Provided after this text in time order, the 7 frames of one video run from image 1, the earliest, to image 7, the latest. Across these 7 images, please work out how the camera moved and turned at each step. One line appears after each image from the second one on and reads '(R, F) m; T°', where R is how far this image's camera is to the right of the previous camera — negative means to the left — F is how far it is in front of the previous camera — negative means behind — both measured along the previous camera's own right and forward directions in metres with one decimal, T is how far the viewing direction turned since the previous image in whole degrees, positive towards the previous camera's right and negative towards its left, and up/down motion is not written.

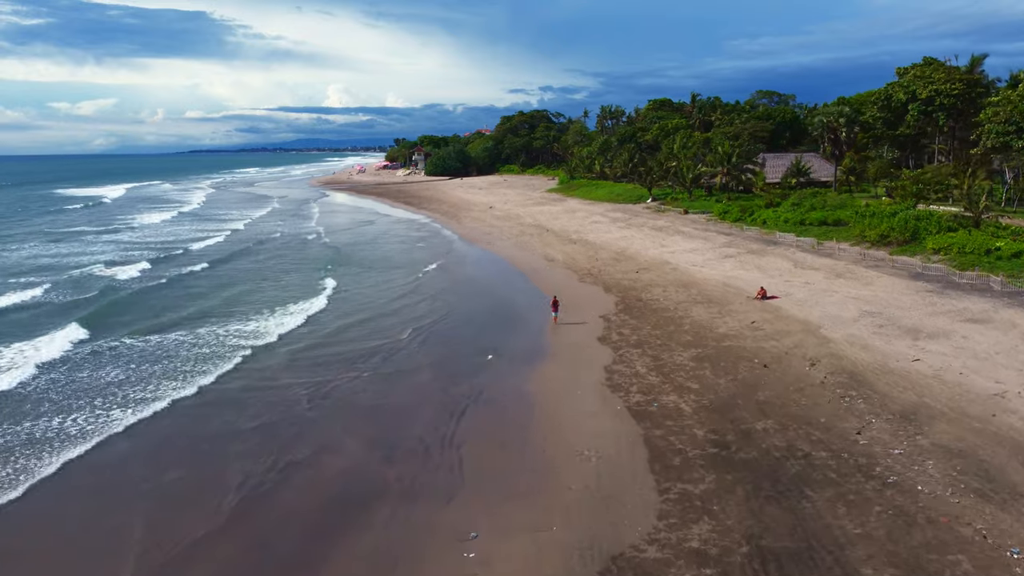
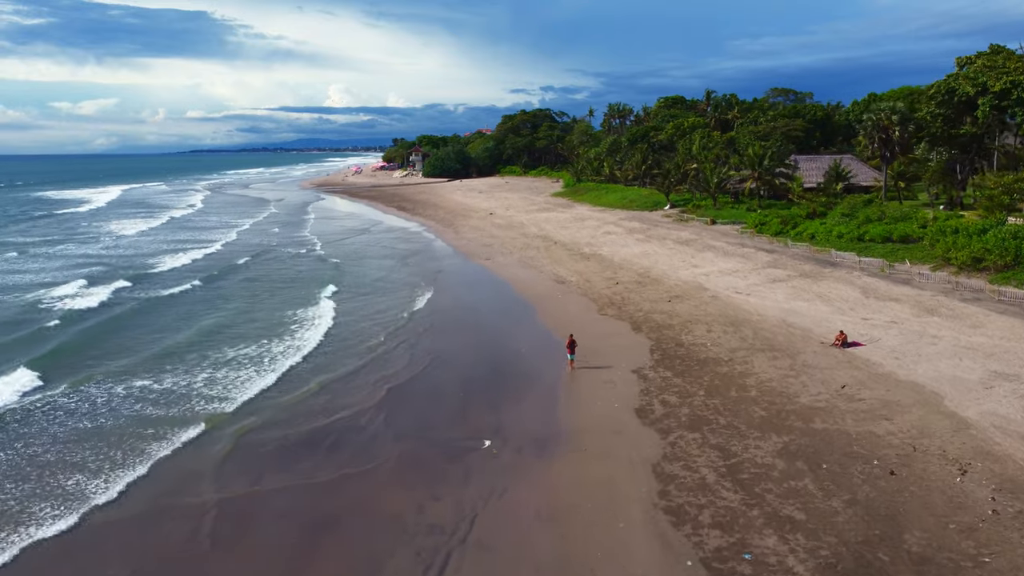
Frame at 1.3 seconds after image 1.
(-0.1, +5.0) m; 0°
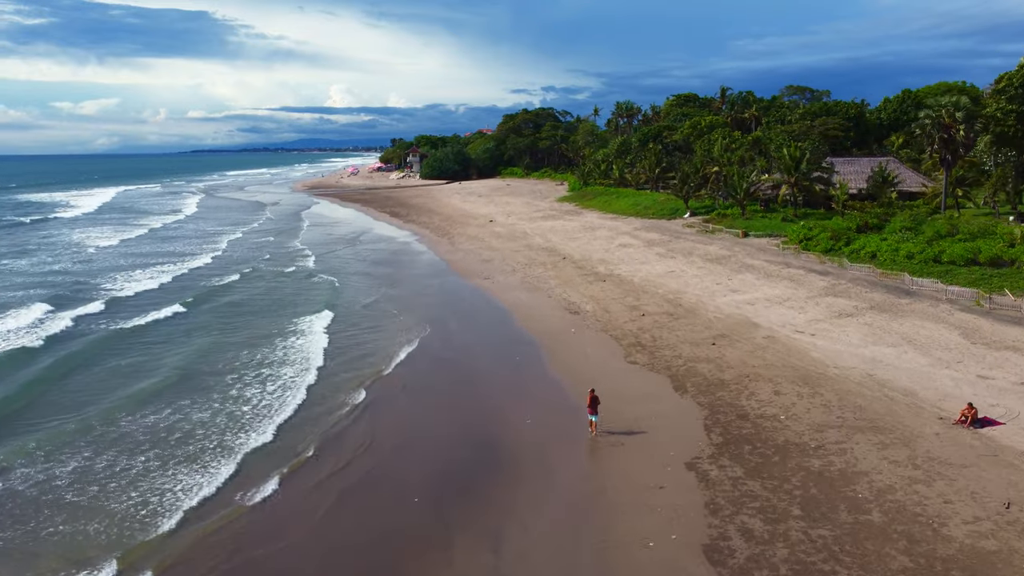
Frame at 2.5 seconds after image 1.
(-0.1, +4.6) m; 0°
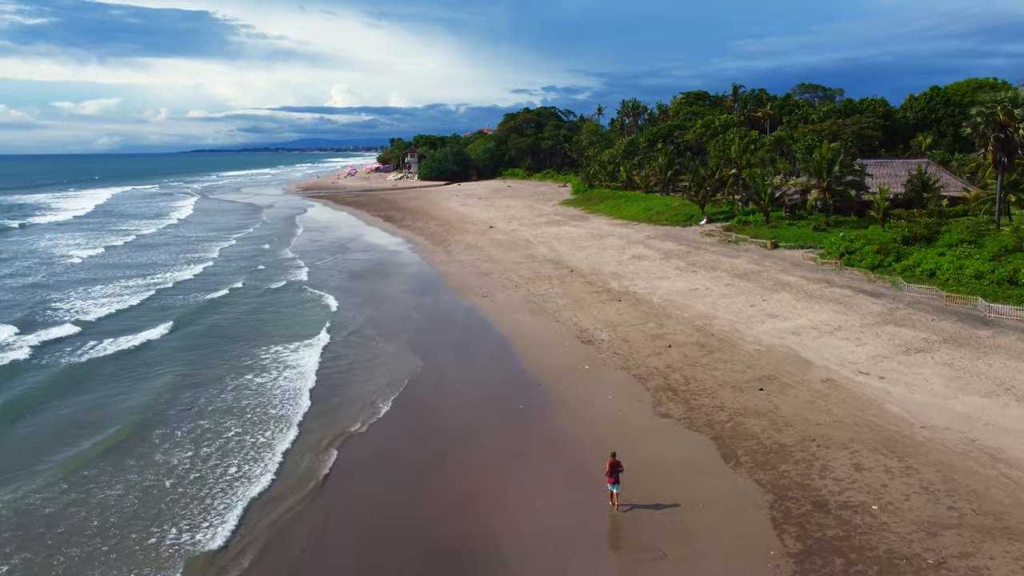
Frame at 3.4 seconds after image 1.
(0.0, +3.2) m; 0°
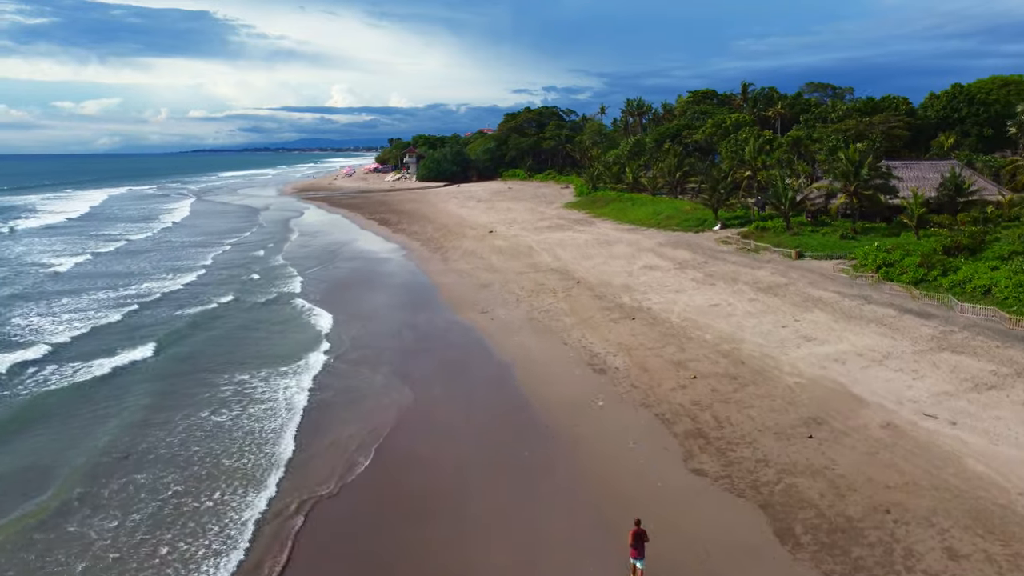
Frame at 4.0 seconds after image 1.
(0.0, +2.3) m; 0°
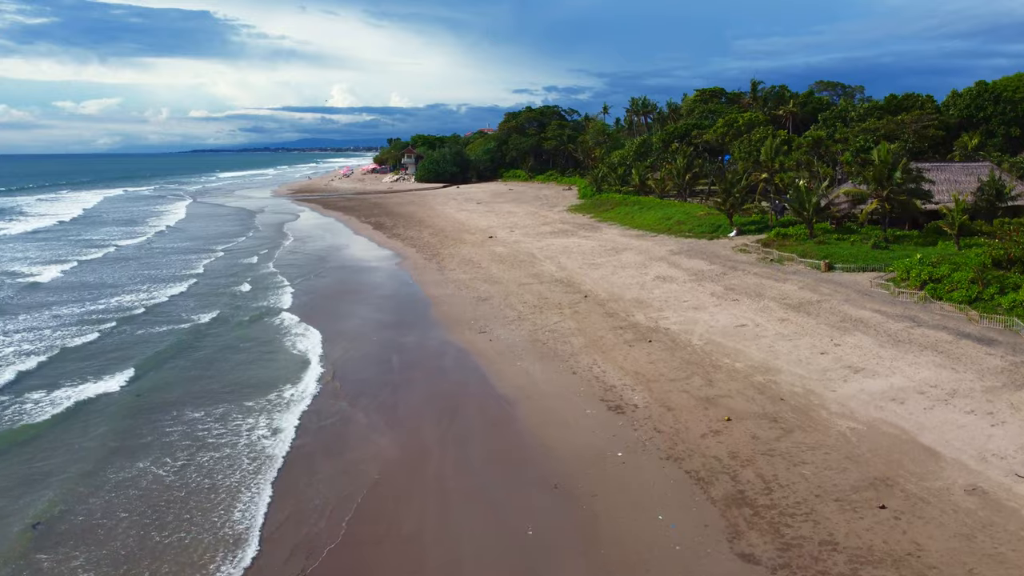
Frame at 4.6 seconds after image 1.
(0.0, +2.3) m; 0°
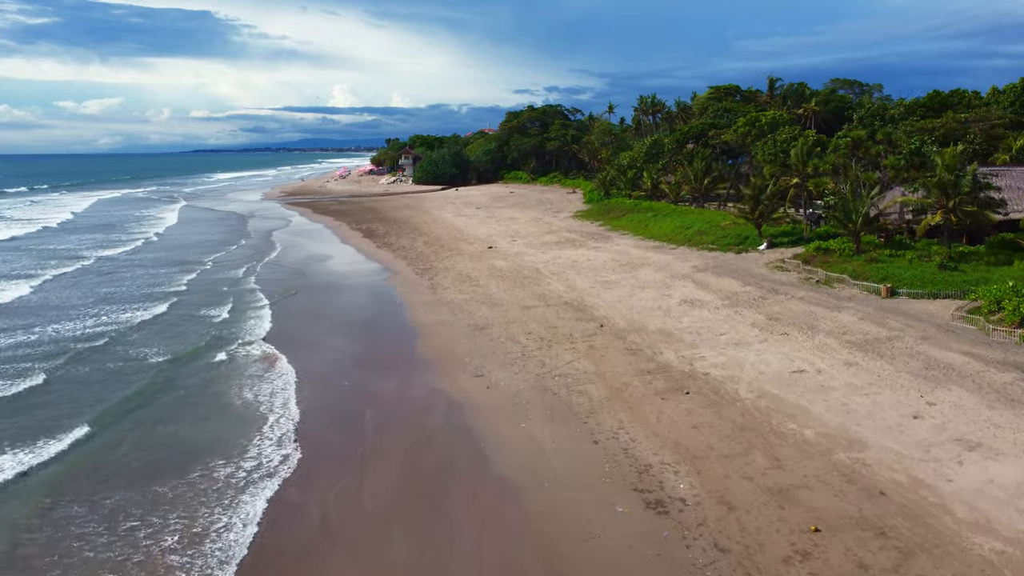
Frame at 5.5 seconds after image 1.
(0.0, +3.7) m; 0°
